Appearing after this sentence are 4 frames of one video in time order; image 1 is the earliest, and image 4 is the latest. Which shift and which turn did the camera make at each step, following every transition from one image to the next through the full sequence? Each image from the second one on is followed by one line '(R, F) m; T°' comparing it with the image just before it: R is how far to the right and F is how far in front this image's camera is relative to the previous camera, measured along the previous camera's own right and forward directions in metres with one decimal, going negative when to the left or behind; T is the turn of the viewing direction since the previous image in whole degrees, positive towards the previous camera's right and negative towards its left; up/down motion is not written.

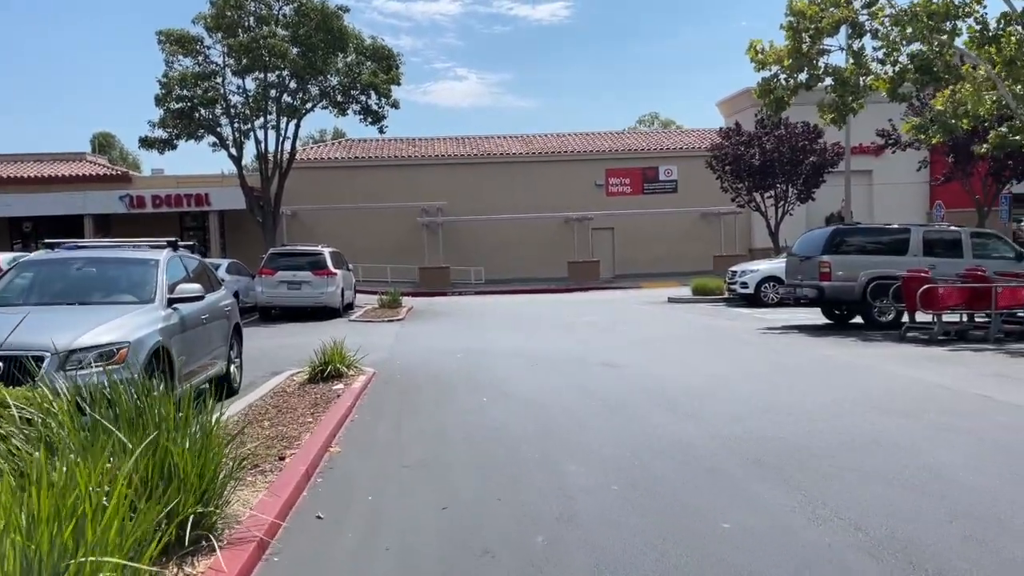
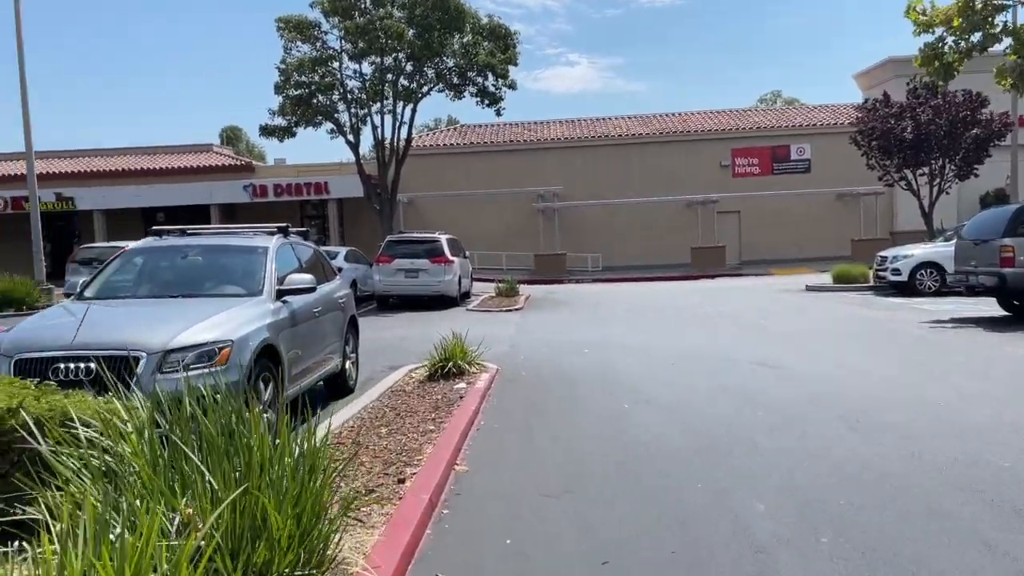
(-0.4, +1.2) m; -8°
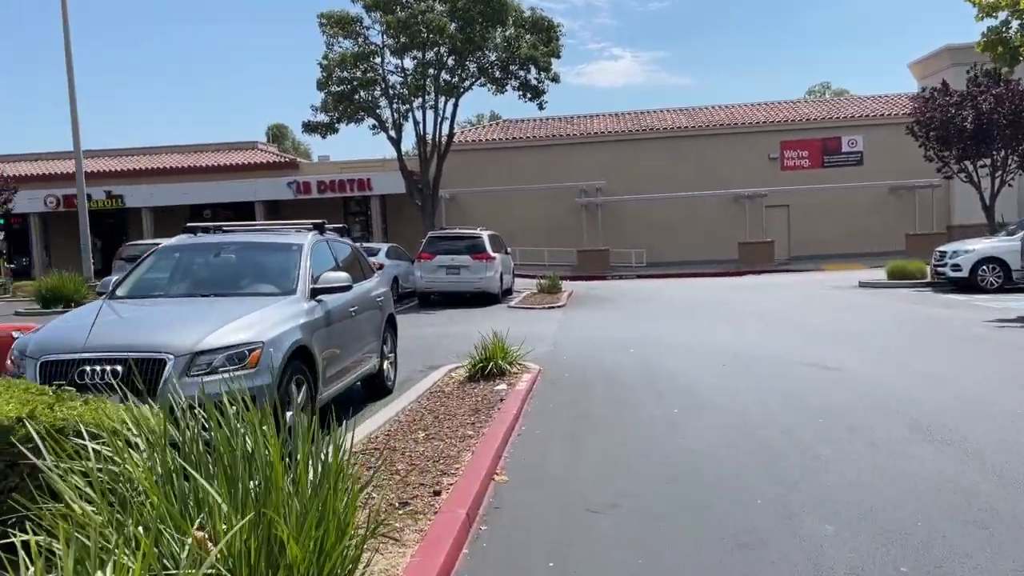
(0.0, +0.4) m; -3°
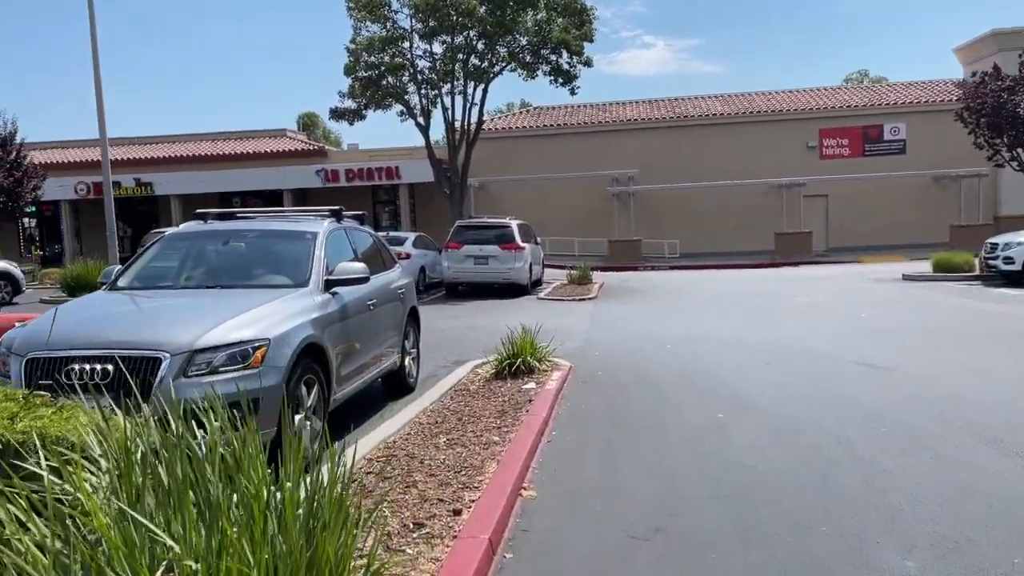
(0.0, +0.6) m; -2°
